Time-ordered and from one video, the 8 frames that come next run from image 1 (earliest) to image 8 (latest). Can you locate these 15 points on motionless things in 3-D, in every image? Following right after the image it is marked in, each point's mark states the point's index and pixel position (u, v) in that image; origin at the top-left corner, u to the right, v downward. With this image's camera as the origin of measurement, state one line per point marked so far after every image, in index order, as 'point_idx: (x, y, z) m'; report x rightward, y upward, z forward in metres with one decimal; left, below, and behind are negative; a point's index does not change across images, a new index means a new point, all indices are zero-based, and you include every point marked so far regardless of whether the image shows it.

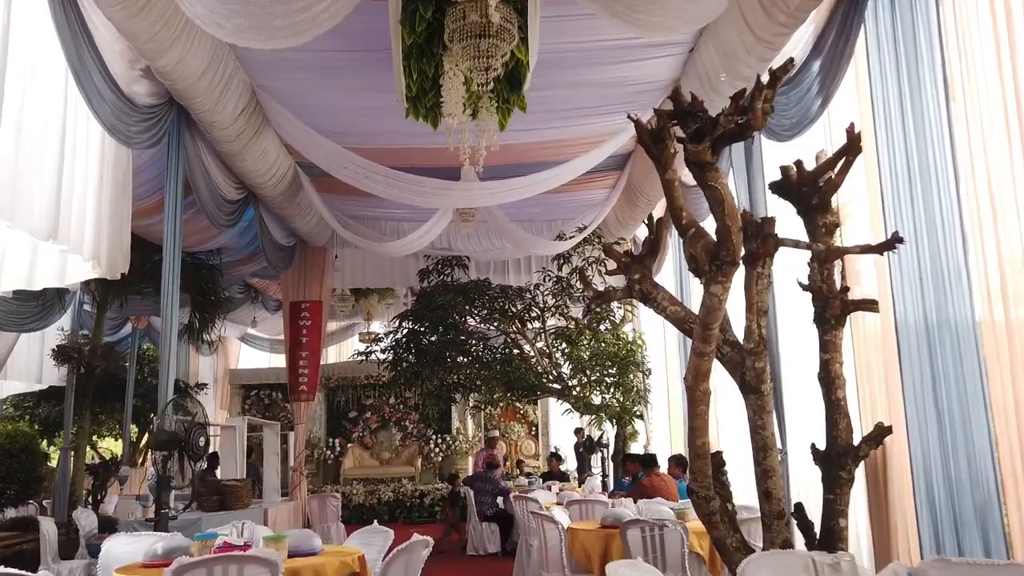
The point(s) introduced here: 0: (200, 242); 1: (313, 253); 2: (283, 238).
0: (-2.9, +0.4, +6.9) m
1: (-2.2, +0.4, +8.3) m
2: (-2.3, +0.5, +7.5) m
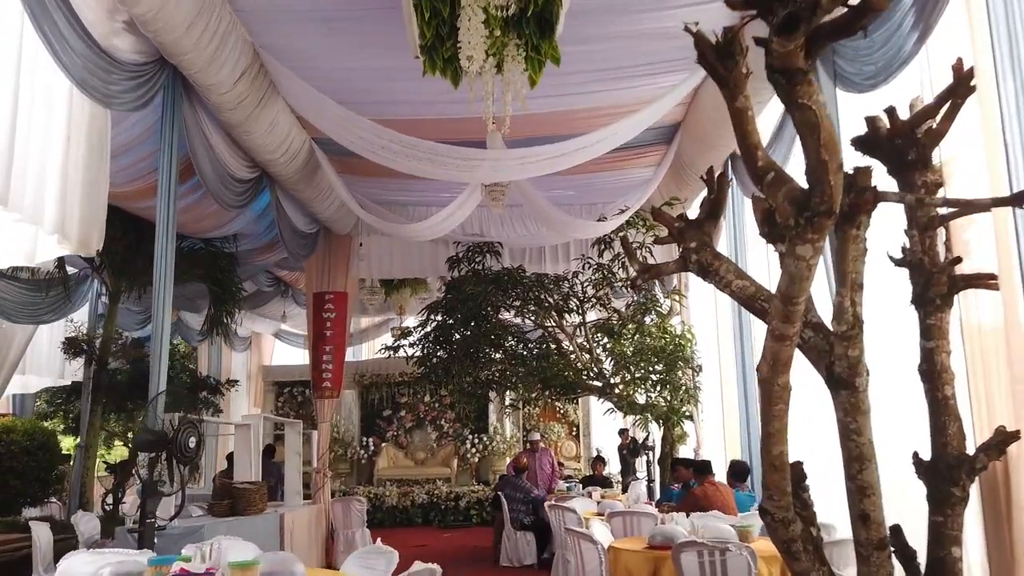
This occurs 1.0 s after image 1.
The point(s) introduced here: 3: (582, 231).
0: (-2.6, +0.5, +6.4) m
1: (-1.8, +0.5, +7.8) m
2: (-1.9, +0.6, +7.0) m
3: (+0.6, +0.5, +6.5) m
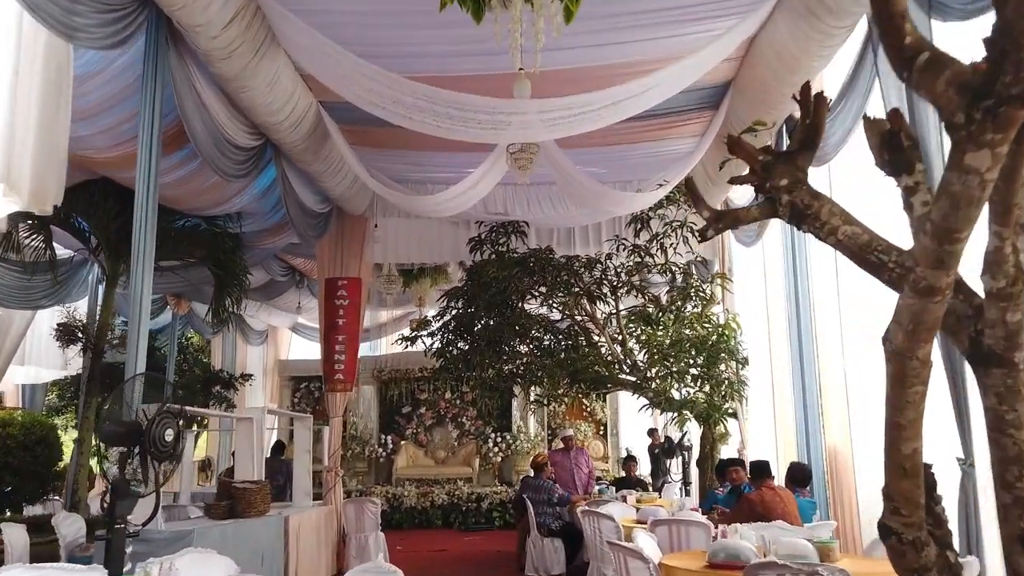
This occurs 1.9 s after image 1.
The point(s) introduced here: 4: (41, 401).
0: (-2.4, +0.6, +5.9) m
1: (-1.5, +0.6, +7.3) m
2: (-1.7, +0.7, +6.5) m
3: (+0.8, +0.6, +5.9) m
4: (-6.0, -1.4, +9.7) m
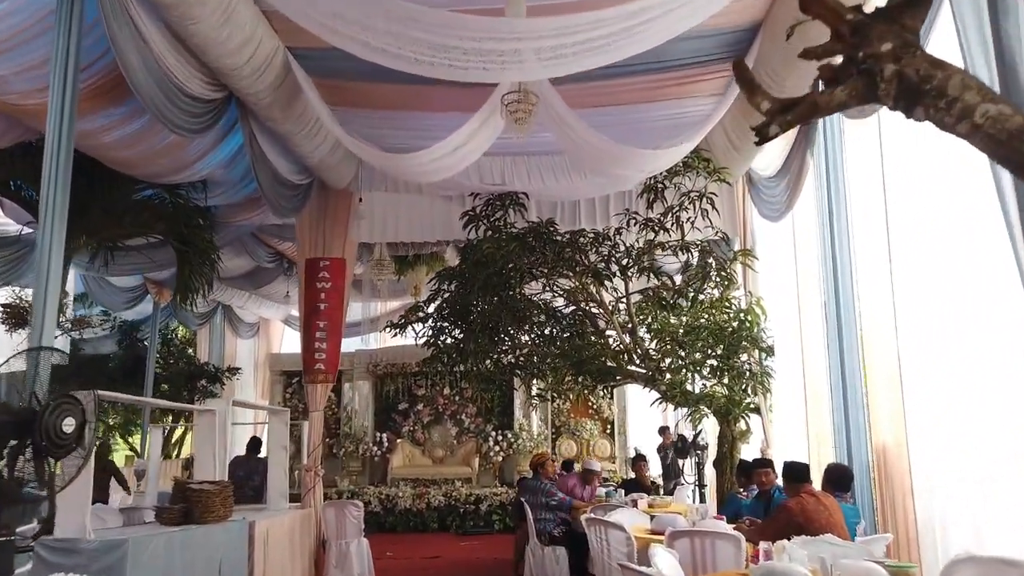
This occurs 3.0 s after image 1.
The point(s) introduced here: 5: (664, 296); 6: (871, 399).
0: (-2.4, +0.8, +5.2) m
1: (-1.5, +0.8, +6.6) m
2: (-1.7, +0.9, +5.8) m
3: (+0.8, +0.8, +5.2) m
4: (-6.0, -1.3, +9.1) m
5: (+1.2, -0.1, +5.9) m
6: (+2.0, -0.6, +4.2) m
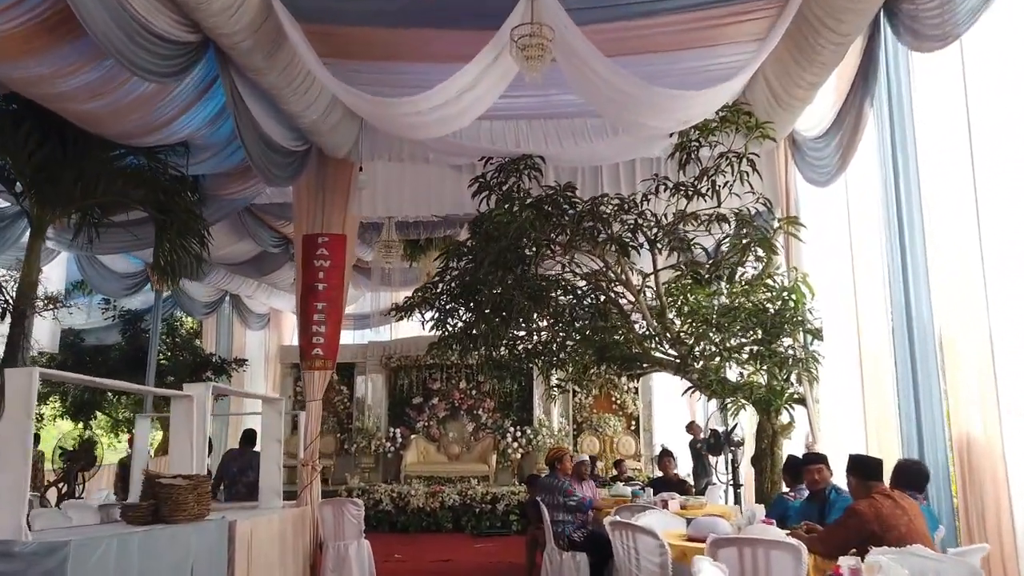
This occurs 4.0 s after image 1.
0: (-2.3, +1.0, +4.7) m
1: (-1.4, +1.0, +6.1) m
2: (-1.6, +1.1, +5.3) m
3: (+0.9, +1.0, +4.6) m
4: (-5.8, -1.1, +8.6) m
5: (+1.3, +0.1, +5.3) m
6: (+2.0, -0.4, +3.6) m
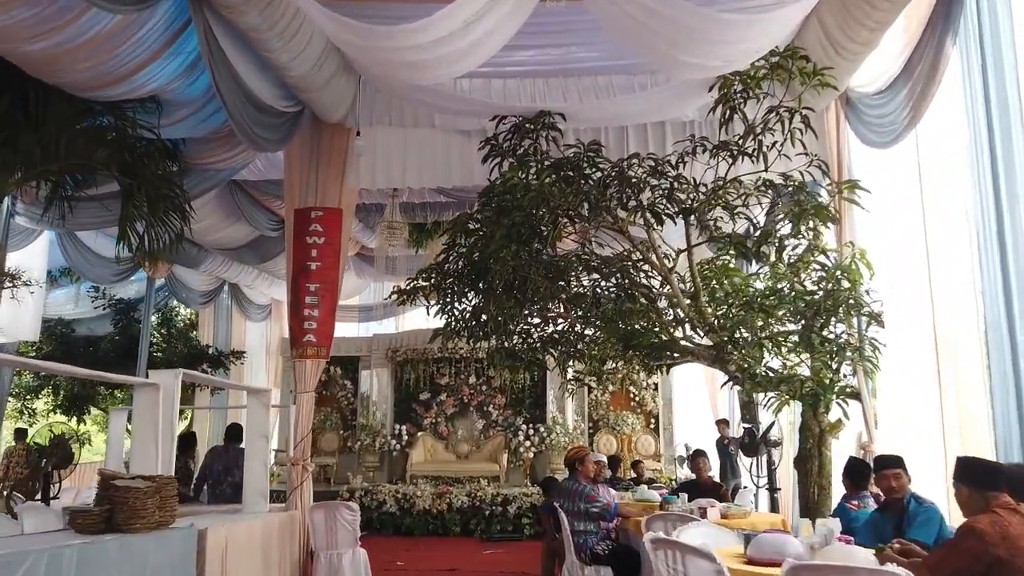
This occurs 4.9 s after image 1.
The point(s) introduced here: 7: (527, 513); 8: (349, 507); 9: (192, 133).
0: (-2.2, +1.1, +4.1) m
1: (-1.3, +1.1, +5.5) m
2: (-1.5, +1.2, +4.7) m
3: (+1.0, +1.1, +3.9) m
4: (-5.7, -0.9, +8.1) m
5: (+1.4, +0.3, +4.6) m
6: (+2.1, -0.3, +2.9) m
7: (+0.2, -2.7, +9.1) m
8: (-1.1, -1.5, +5.0) m
9: (-2.1, +1.0, +5.1) m
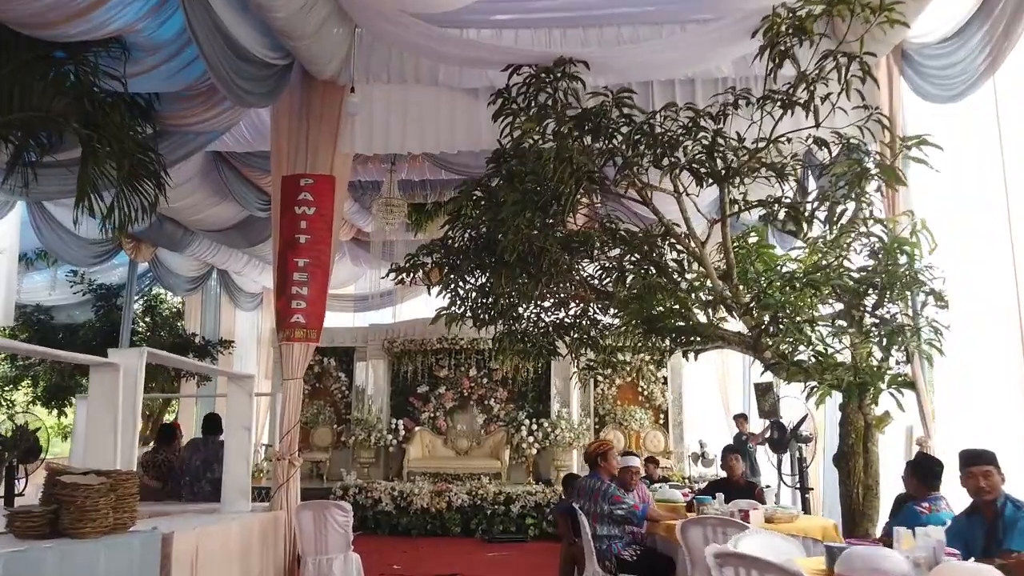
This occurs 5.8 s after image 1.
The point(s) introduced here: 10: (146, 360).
0: (-2.1, +1.3, +3.6) m
1: (-1.2, +1.3, +4.9) m
2: (-1.4, +1.4, +4.1) m
3: (+1.1, +1.2, +3.4) m
4: (-5.6, -0.7, +7.5) m
5: (+1.5, +0.4, +4.1) m
6: (+2.2, -0.2, +2.4) m
7: (+0.2, -2.5, +8.6) m
8: (-1.0, -1.3, +4.5) m
9: (-2.1, +1.2, +4.6) m
10: (-1.6, -0.3, +3.4) m
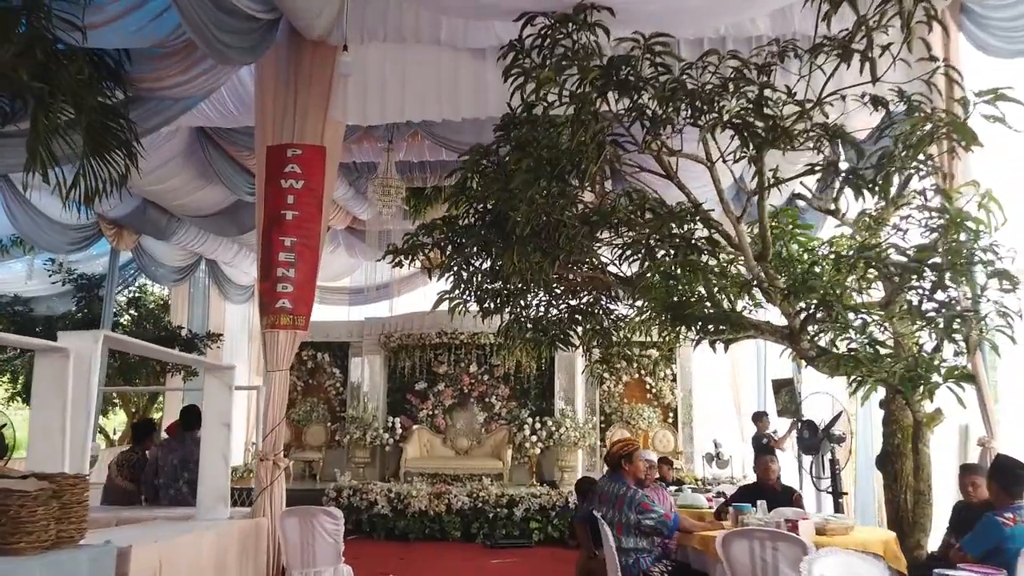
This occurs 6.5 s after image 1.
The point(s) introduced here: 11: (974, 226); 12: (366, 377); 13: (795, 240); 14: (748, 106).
0: (-2.1, +1.4, +3.1) m
1: (-1.2, +1.4, +4.4) m
2: (-1.4, +1.5, +3.7) m
3: (+1.1, +1.3, +2.9) m
4: (-5.6, -0.6, +7.0) m
5: (+1.5, +0.5, +3.6) m
6: (+2.3, -0.1, +1.9) m
7: (+0.2, -2.4, +8.1) m
8: (-1.0, -1.2, +4.0) m
9: (-2.0, +1.3, +4.1) m
10: (-1.6, -0.2, +2.9) m
11: (+2.1, +0.3, +3.4) m
12: (-2.0, -1.2, +10.4) m
13: (+1.5, +0.3, +4.0) m
14: (+1.0, +0.8, +3.2) m
